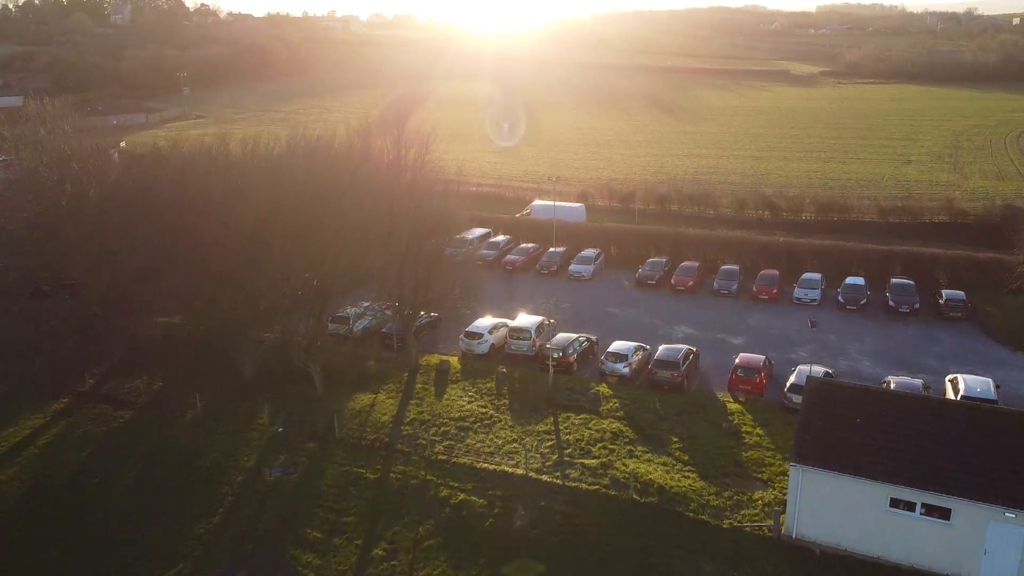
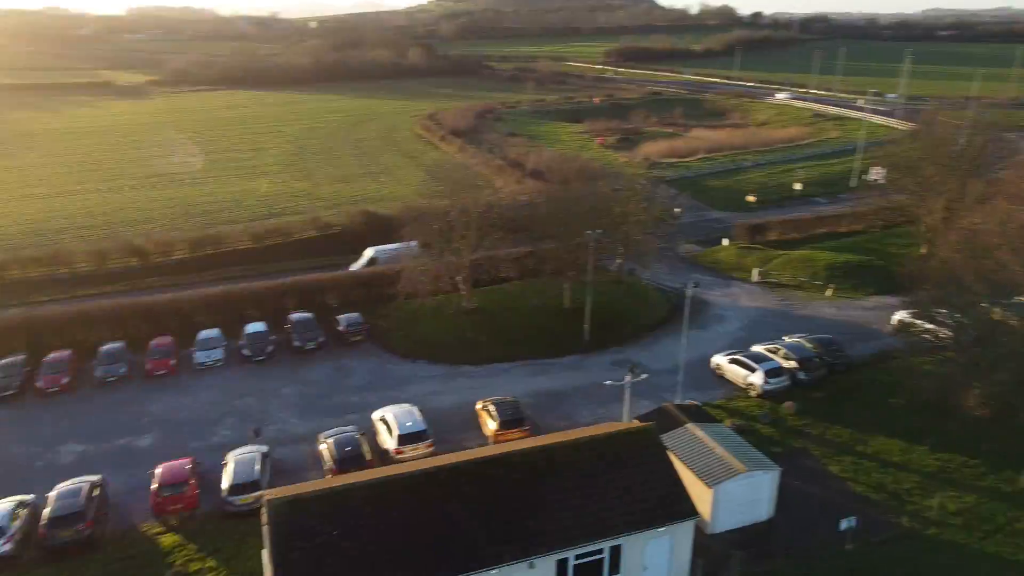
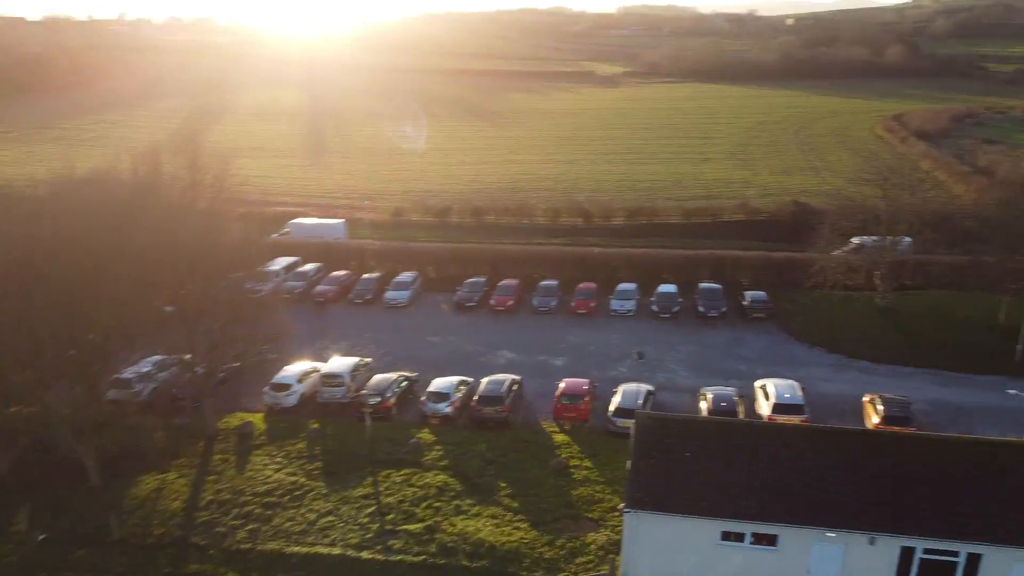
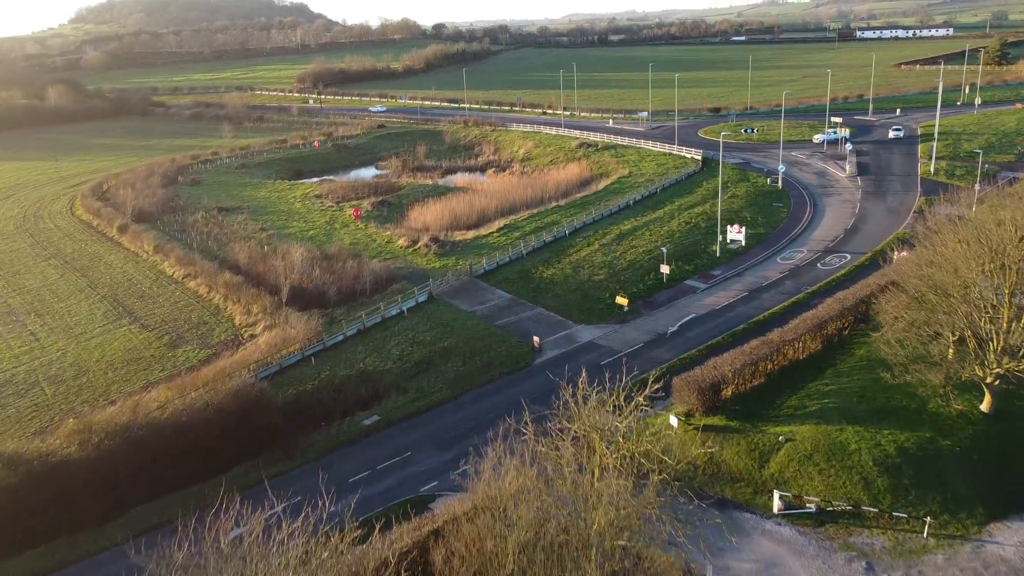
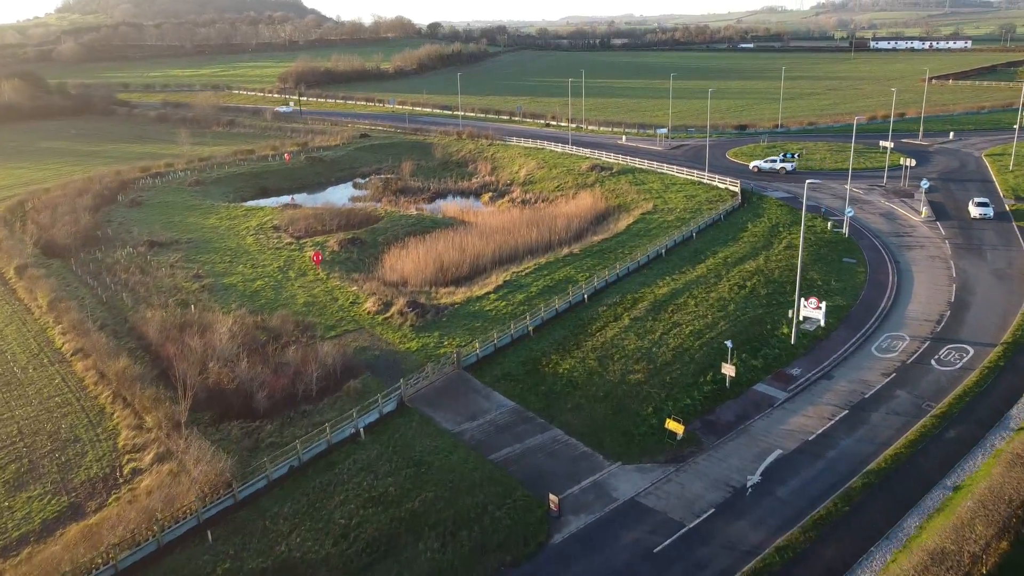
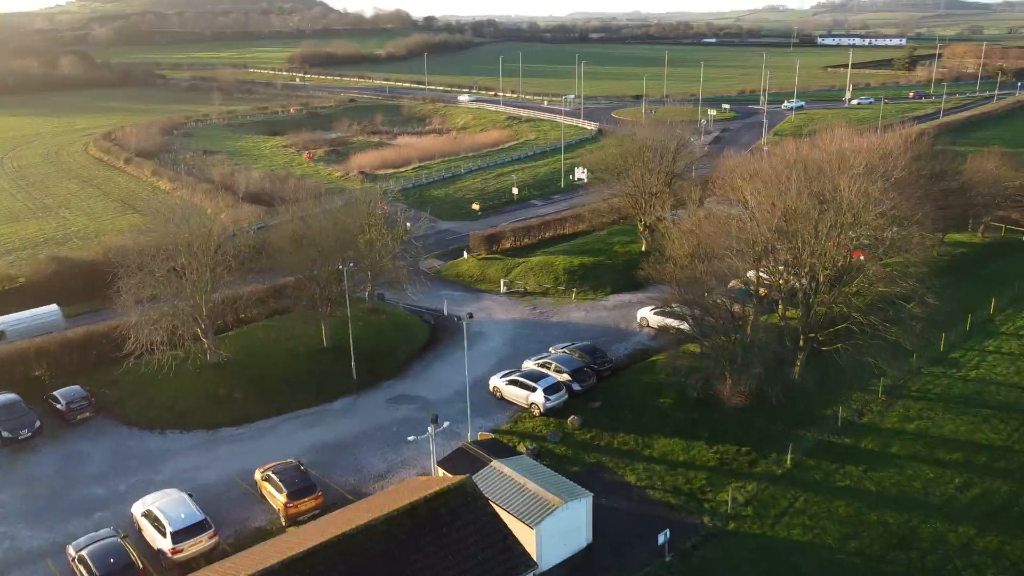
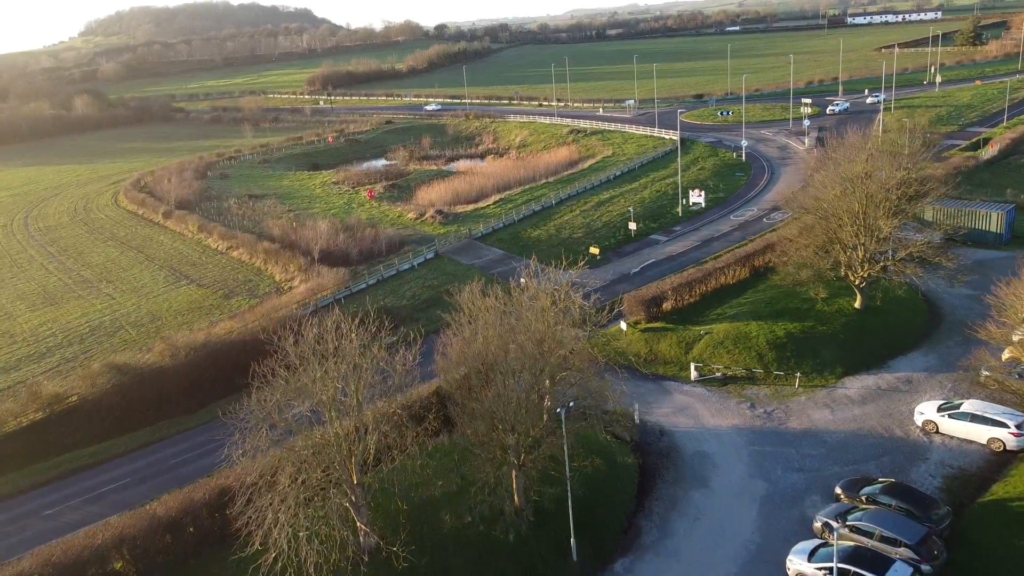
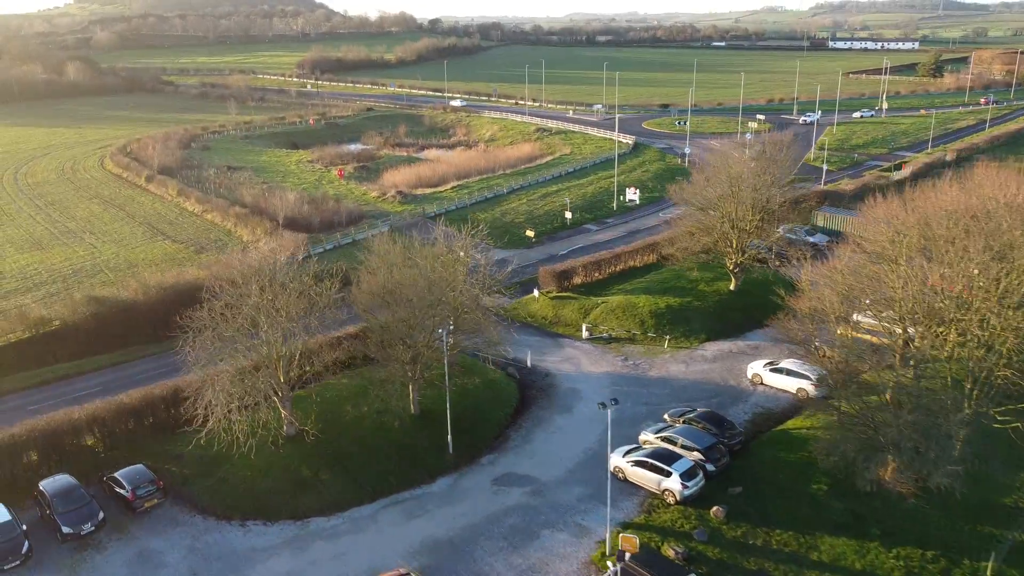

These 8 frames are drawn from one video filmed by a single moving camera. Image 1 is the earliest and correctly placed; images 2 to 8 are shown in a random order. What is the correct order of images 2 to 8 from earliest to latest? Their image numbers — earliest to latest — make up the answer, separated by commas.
3, 2, 6, 8, 7, 4, 5
